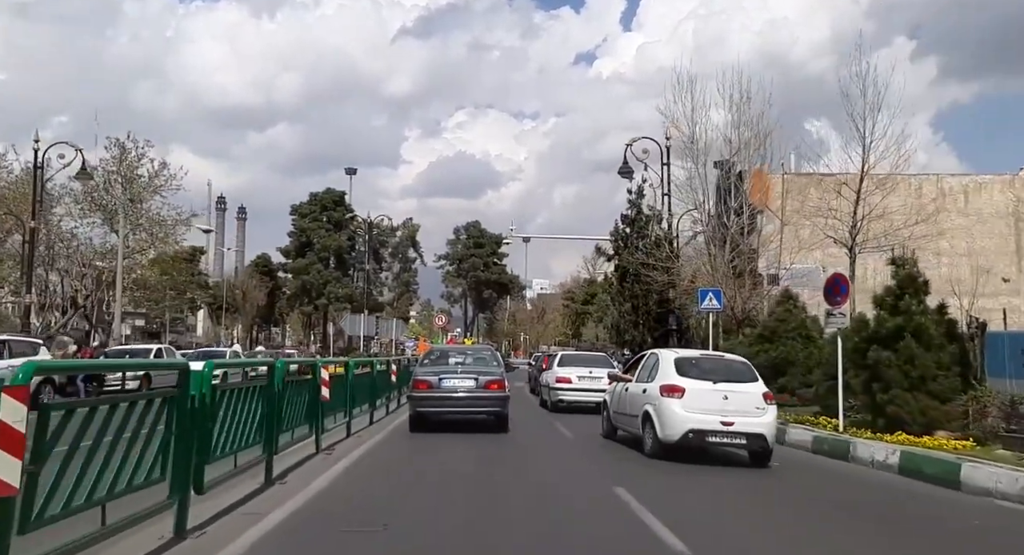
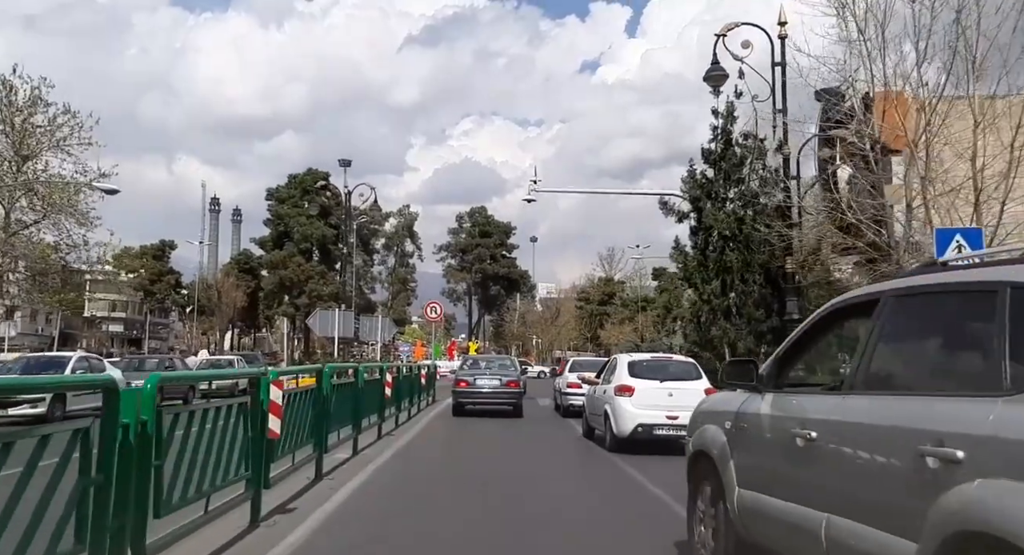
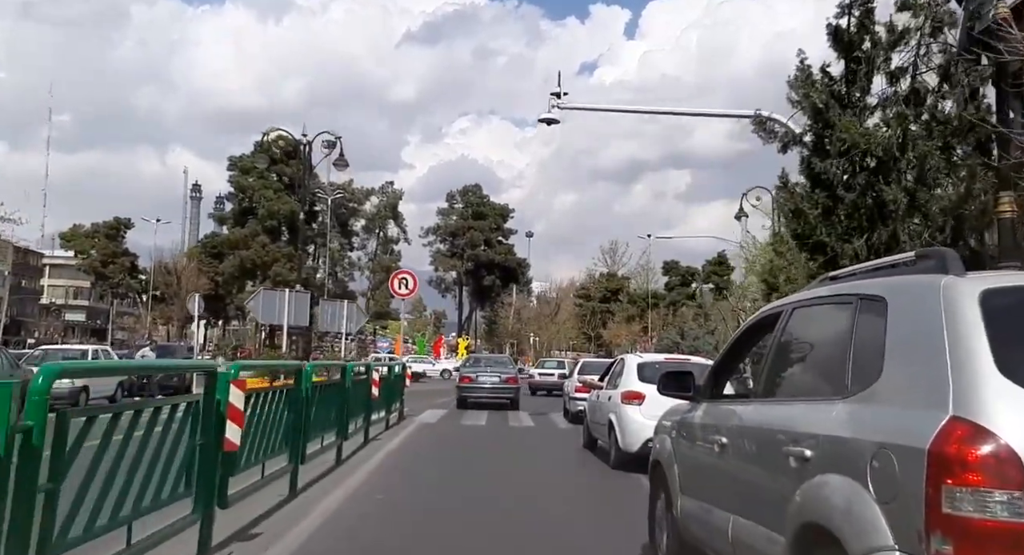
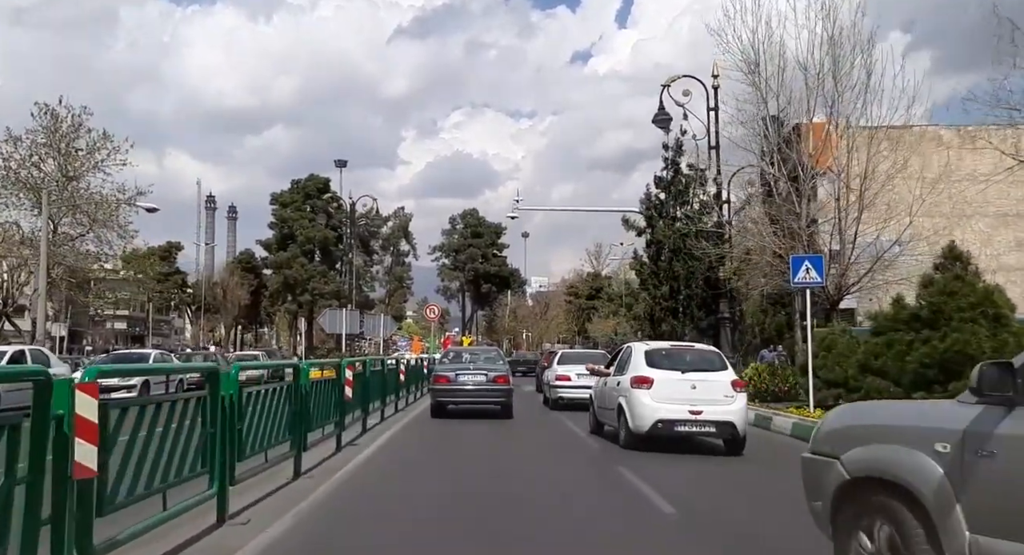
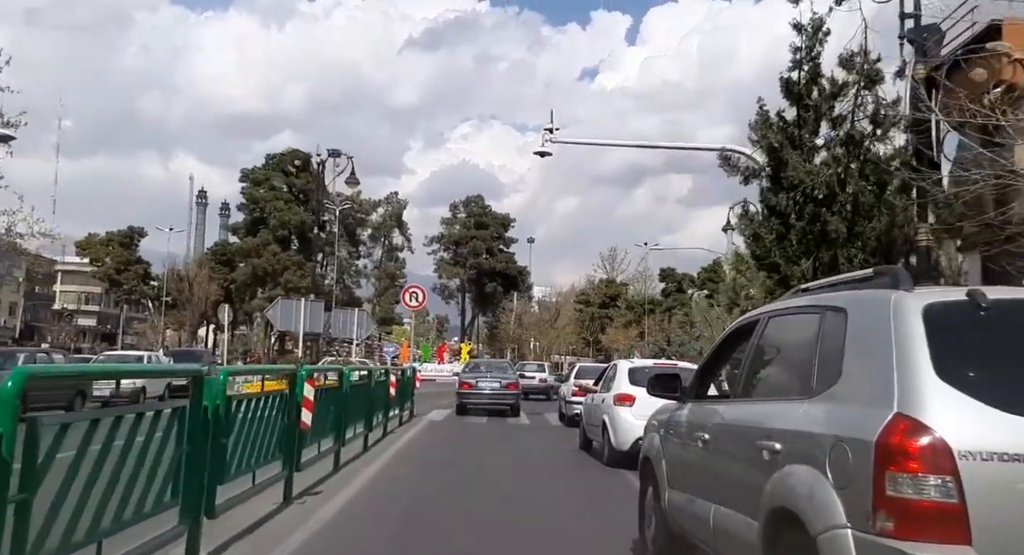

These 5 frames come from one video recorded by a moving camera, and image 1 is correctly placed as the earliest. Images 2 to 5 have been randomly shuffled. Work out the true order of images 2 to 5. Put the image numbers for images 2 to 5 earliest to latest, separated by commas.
4, 2, 5, 3
